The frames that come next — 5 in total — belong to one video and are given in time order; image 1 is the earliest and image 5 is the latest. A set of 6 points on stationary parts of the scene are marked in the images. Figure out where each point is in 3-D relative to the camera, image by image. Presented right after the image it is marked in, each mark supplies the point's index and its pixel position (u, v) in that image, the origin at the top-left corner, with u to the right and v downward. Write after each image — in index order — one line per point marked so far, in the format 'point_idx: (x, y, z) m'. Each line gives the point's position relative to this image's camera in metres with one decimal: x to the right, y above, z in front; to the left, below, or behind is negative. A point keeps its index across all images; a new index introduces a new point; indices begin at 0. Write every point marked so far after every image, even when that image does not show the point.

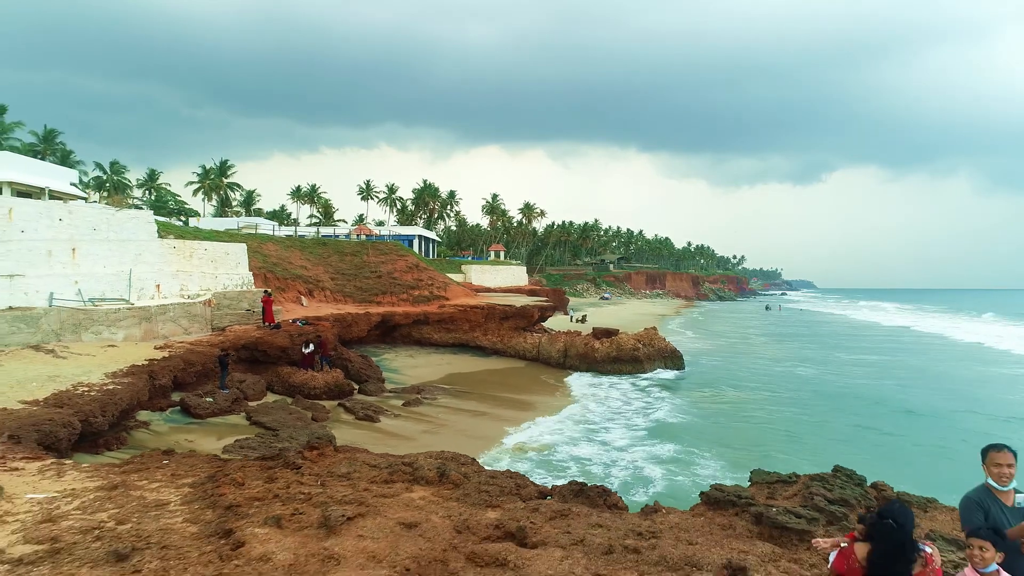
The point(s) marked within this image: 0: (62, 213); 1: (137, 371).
0: (-9.4, +1.6, +14.8) m
1: (-6.8, -1.5, +12.9) m
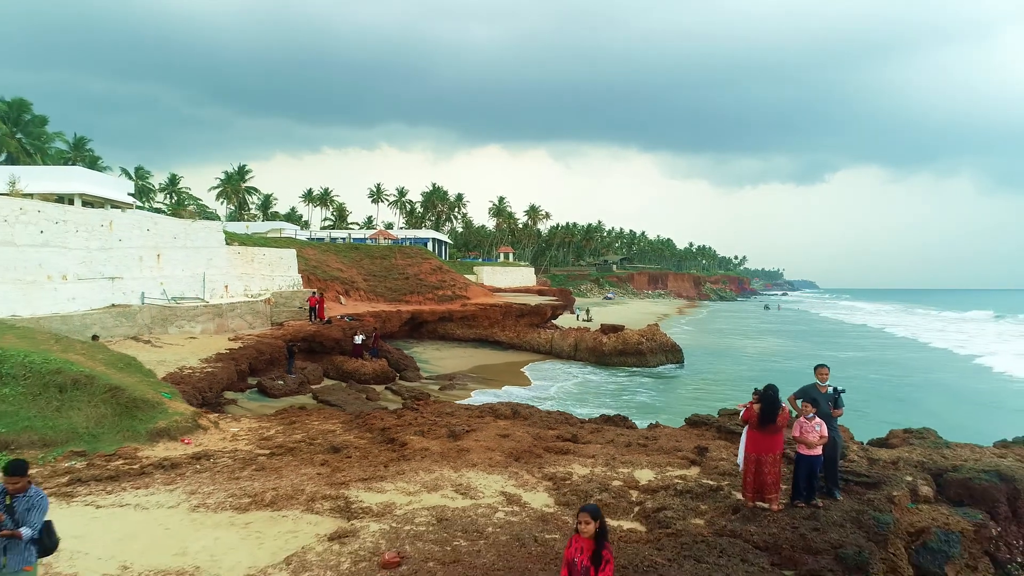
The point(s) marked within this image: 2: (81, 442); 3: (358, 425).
0: (-8.9, +1.6, +17.3) m
1: (-6.3, -1.5, +15.4) m
2: (-4.0, -1.4, +6.6) m
3: (-1.6, -1.4, +7.5) m
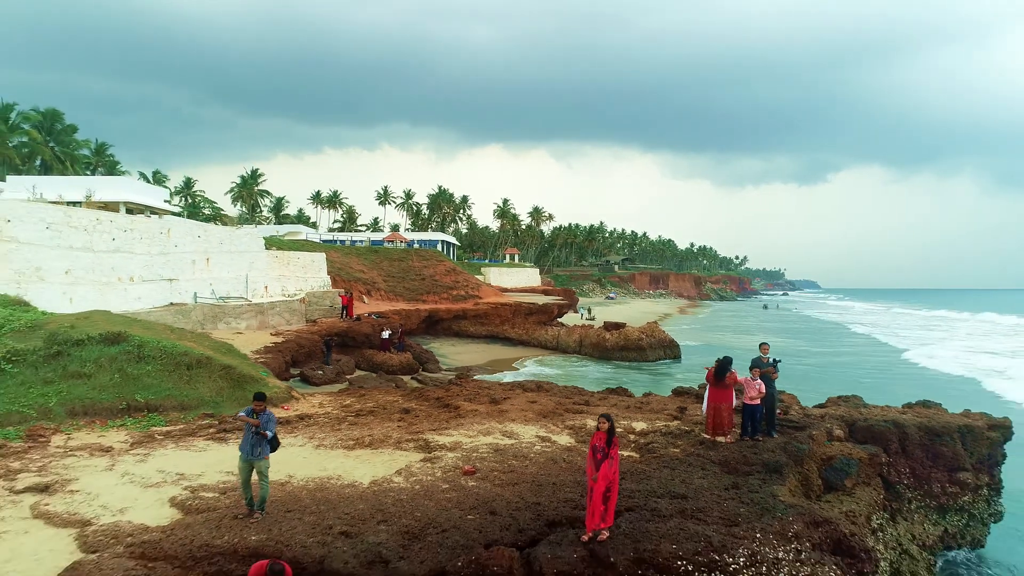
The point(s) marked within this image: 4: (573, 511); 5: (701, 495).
0: (-8.5, +1.6, +19.4) m
1: (-6.0, -1.5, +17.5) m
2: (-3.7, -1.4, +8.6) m
3: (-1.3, -1.4, +9.5) m
4: (+0.4, -1.6, +5.0) m
5: (+1.4, -1.5, +5.2) m
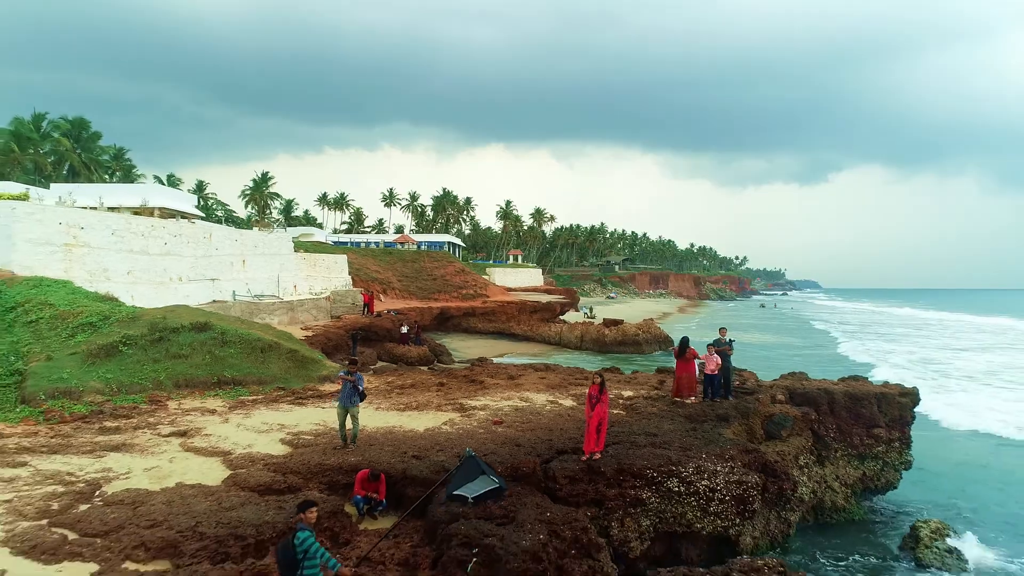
0: (-8.3, +1.6, +21.4) m
1: (-5.7, -1.5, +19.5) m
2: (-3.5, -1.4, +10.6) m
3: (-1.1, -1.4, +11.5) m
4: (+0.6, -1.6, +7.0) m
5: (+1.6, -1.5, +7.2) m
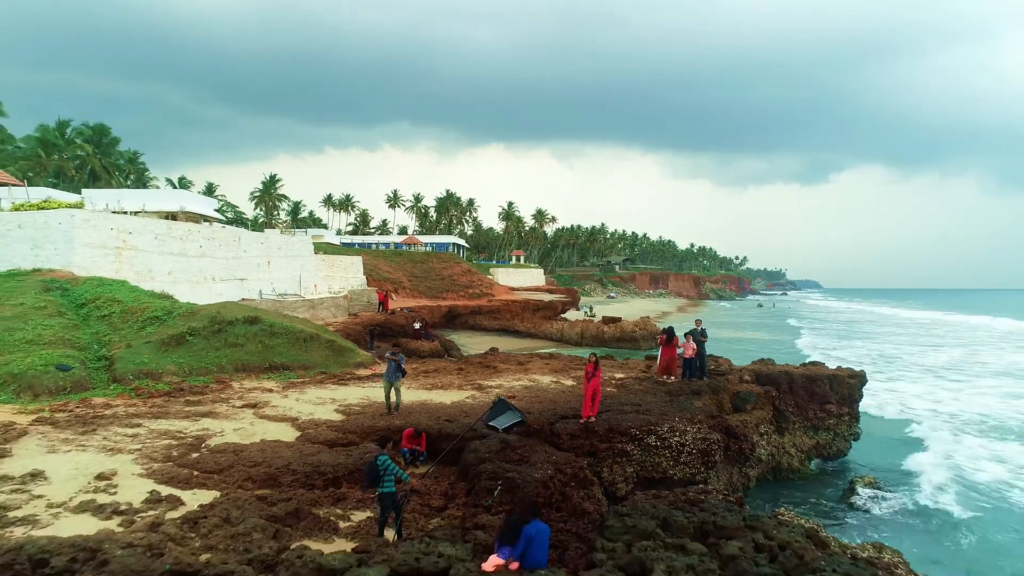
0: (-8.2, +1.6, +23.1) m
1: (-5.6, -1.5, +21.2) m
2: (-3.3, -1.4, +12.4) m
3: (-0.9, -1.4, +13.2) m
4: (+0.8, -1.5, +8.8) m
5: (+1.7, -1.5, +8.9) m
